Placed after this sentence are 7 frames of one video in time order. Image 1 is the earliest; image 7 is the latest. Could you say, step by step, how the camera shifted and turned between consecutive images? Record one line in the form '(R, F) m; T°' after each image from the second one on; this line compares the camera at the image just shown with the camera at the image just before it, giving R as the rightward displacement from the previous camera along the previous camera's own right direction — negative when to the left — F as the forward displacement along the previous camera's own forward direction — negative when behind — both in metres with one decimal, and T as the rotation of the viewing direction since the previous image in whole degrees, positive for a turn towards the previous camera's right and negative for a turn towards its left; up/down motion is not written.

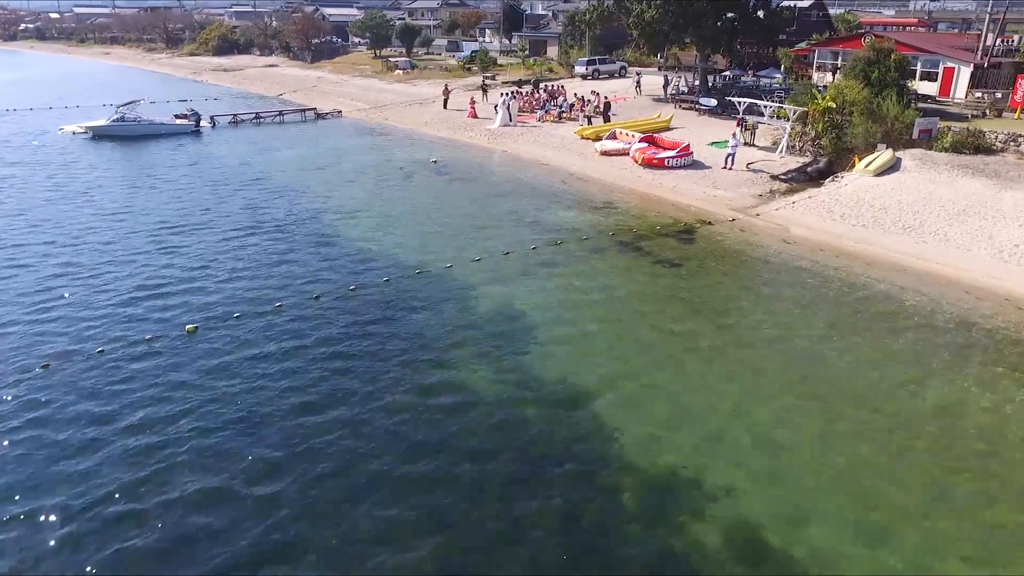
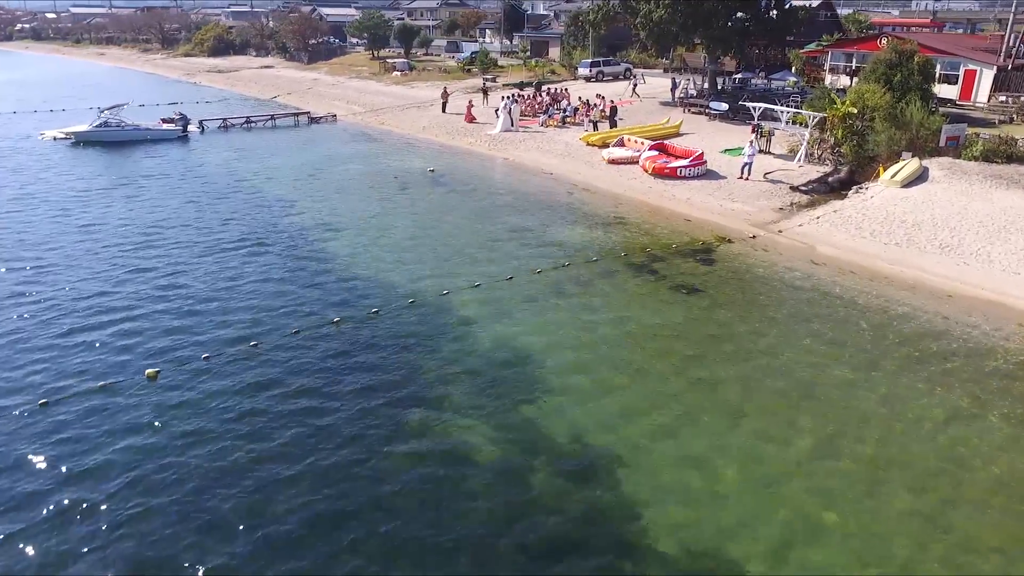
(-0.1, +1.9) m; 0°
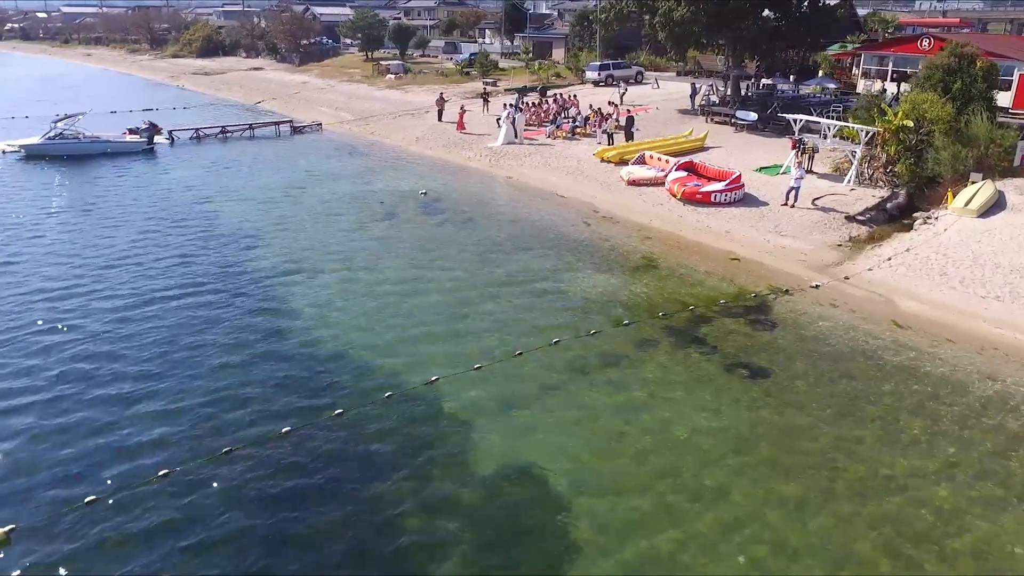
(-0.2, +4.2) m; 0°
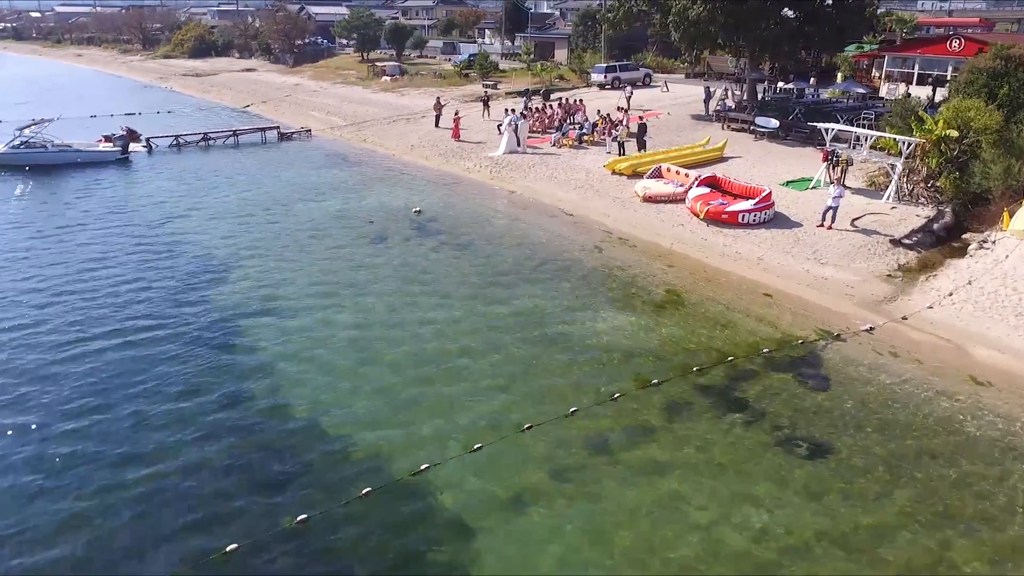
(-0.1, +2.6) m; 0°
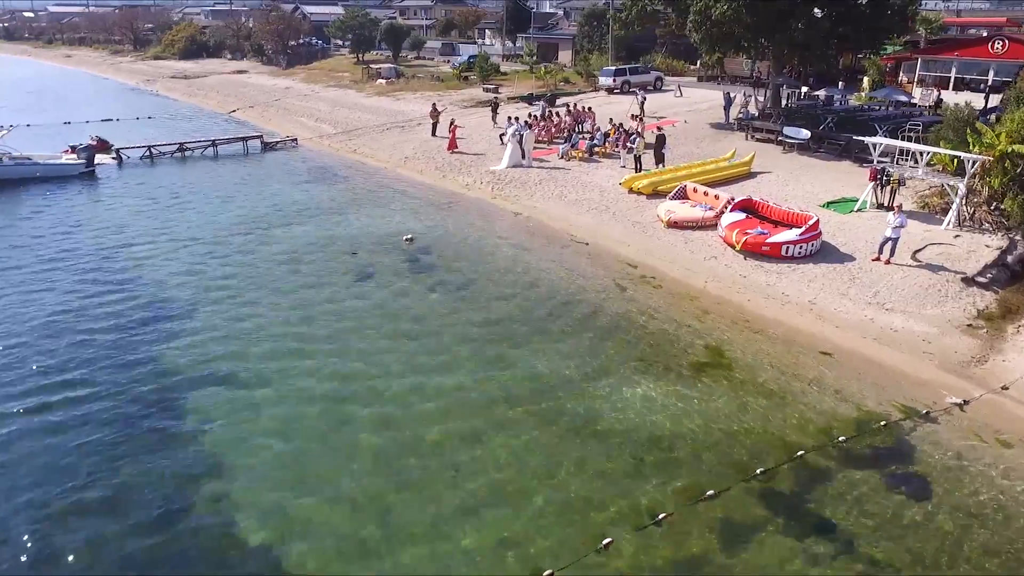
(-0.2, +3.1) m; 0°
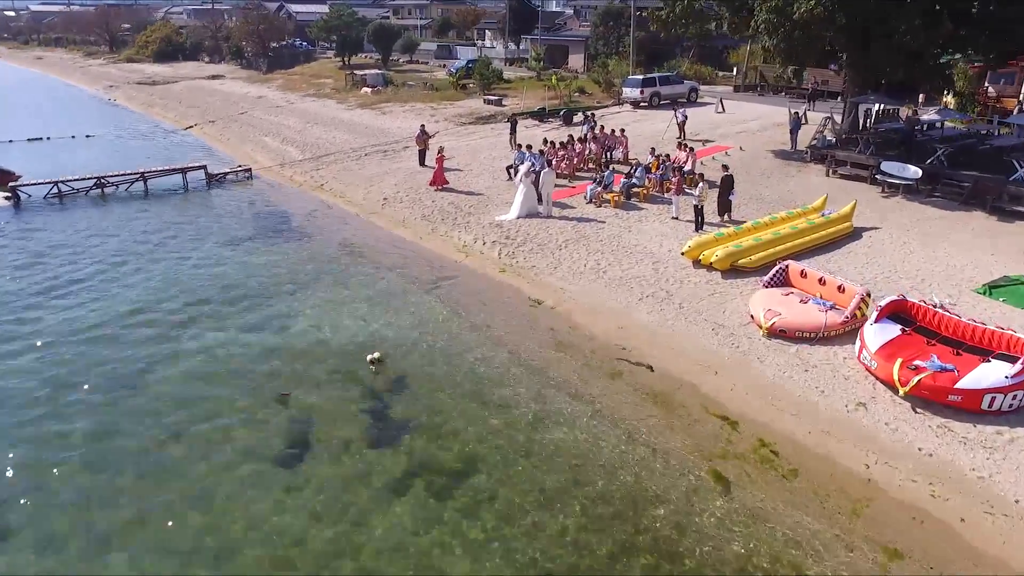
(-0.4, +7.5) m; 0°
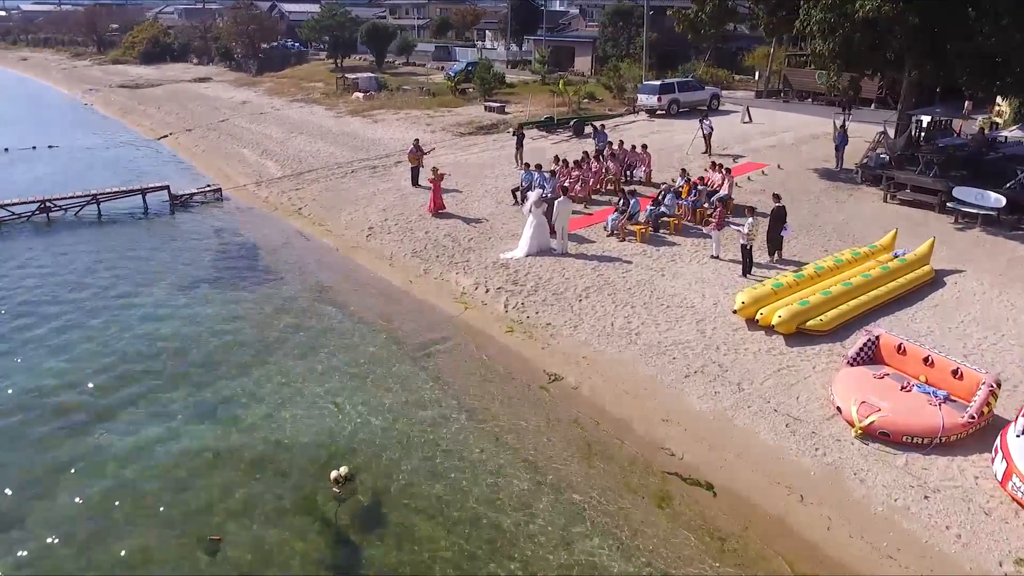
(-0.2, +3.6) m; 0°
